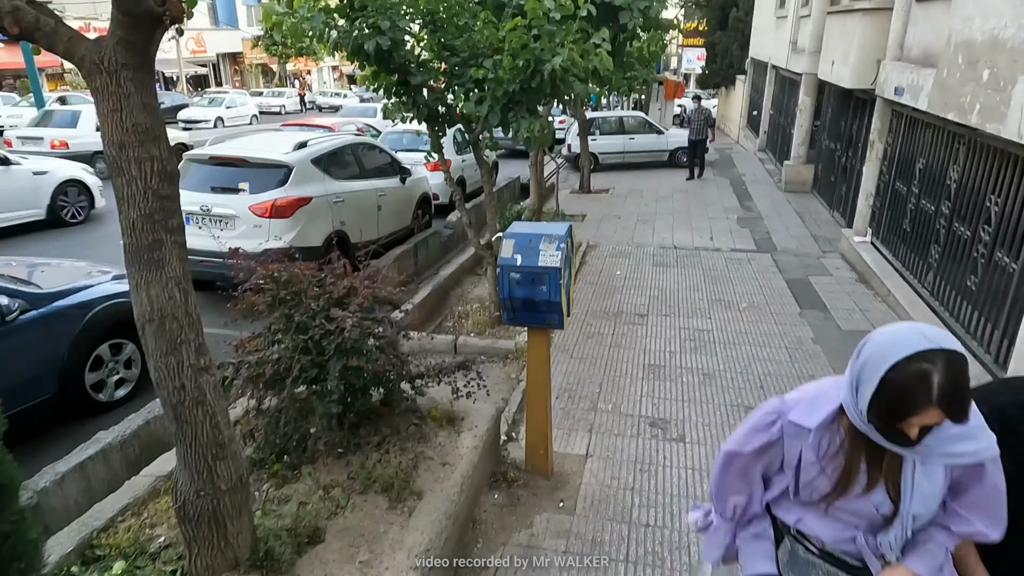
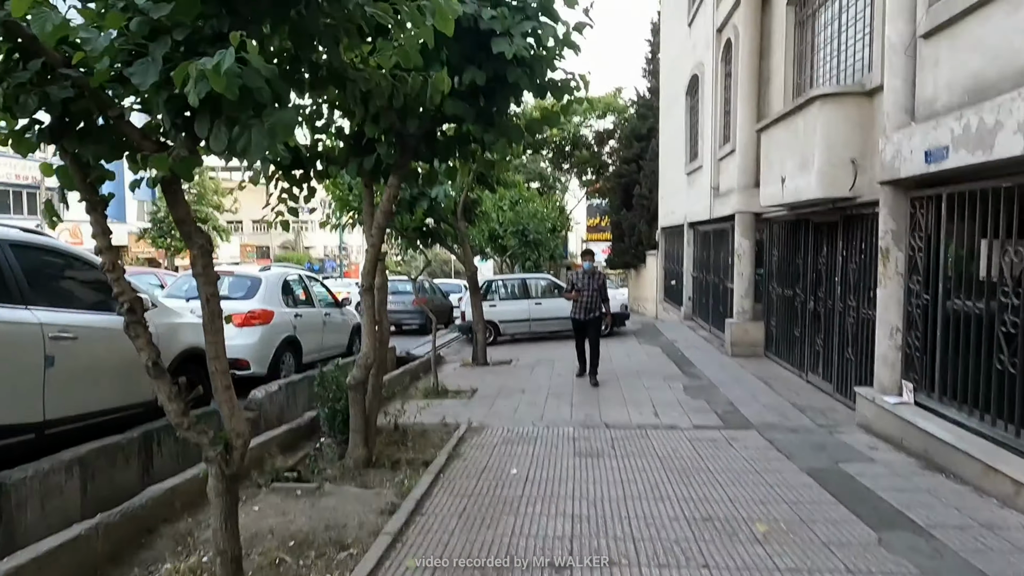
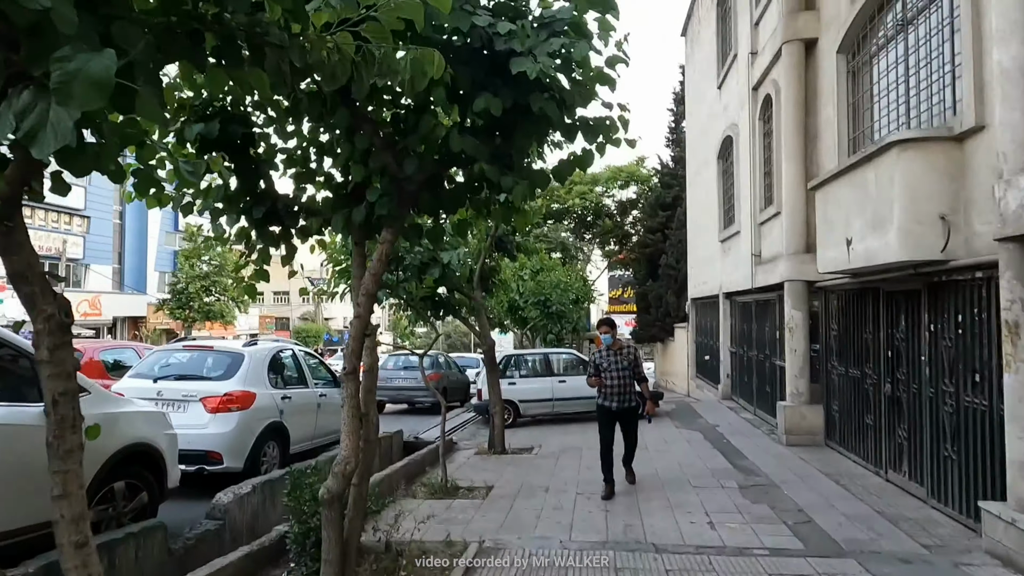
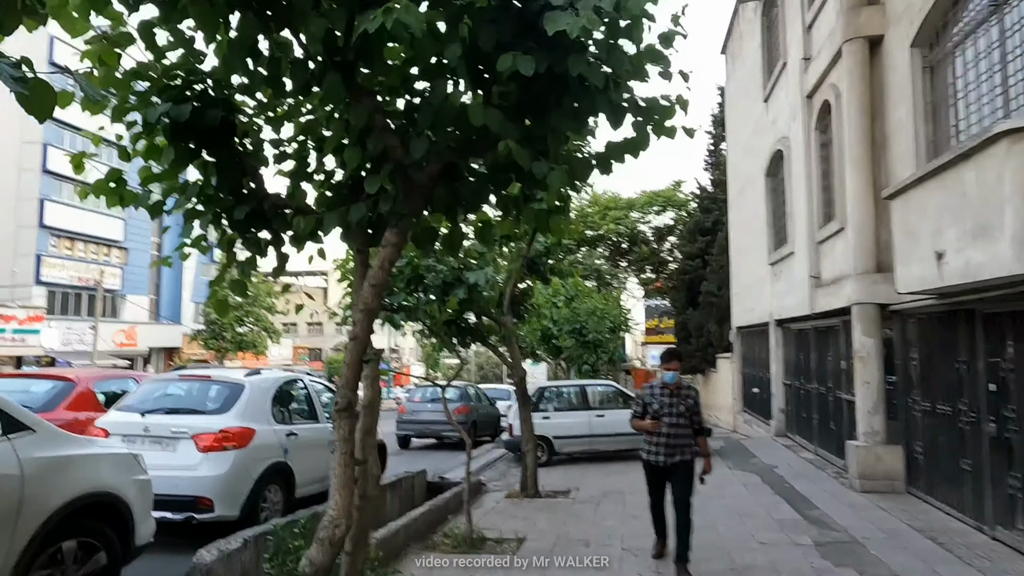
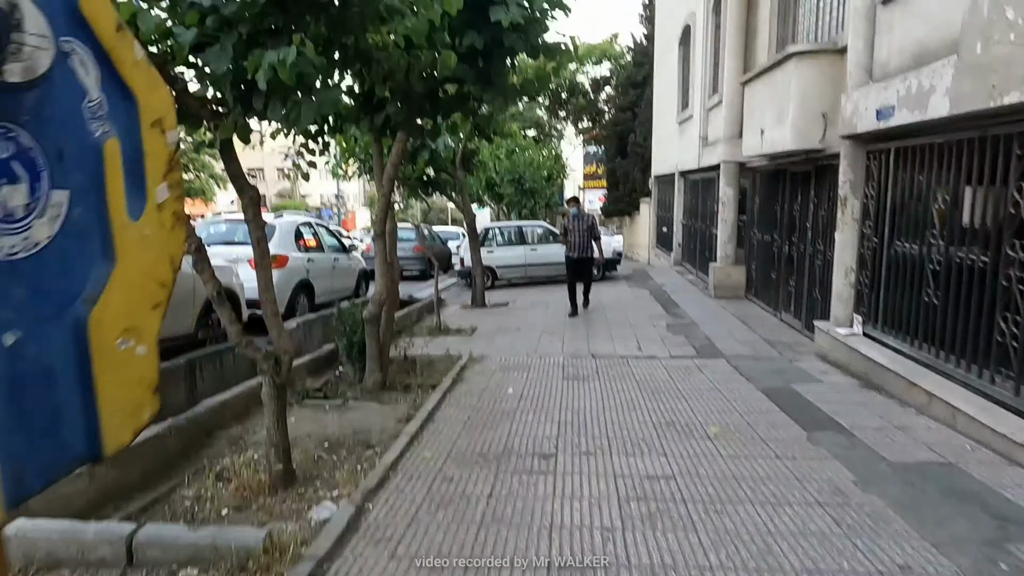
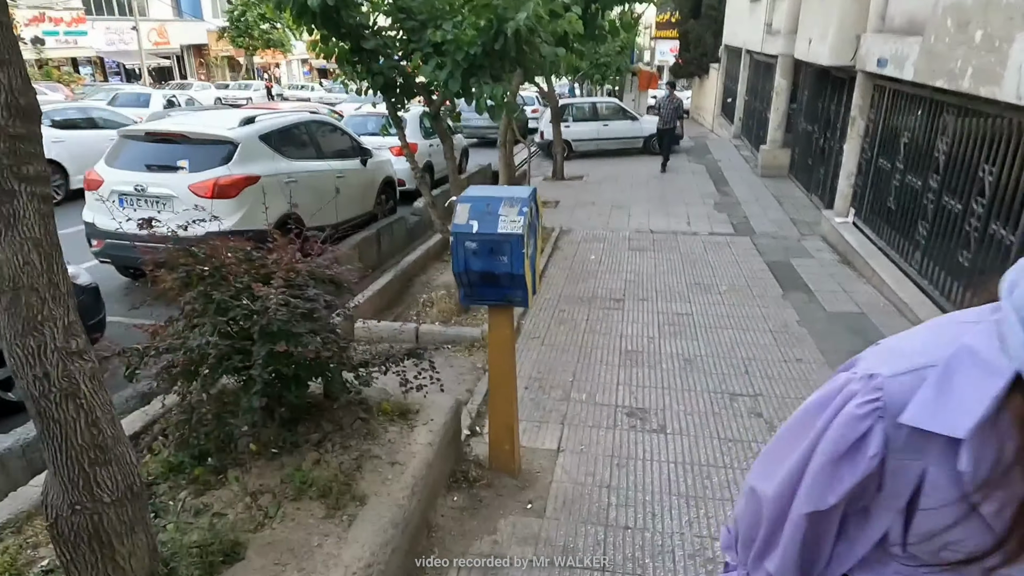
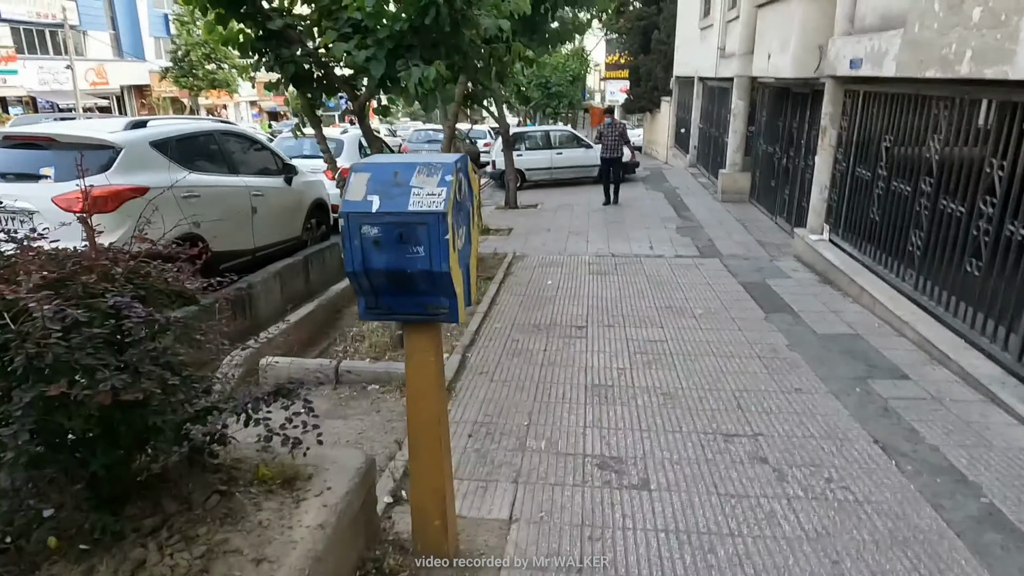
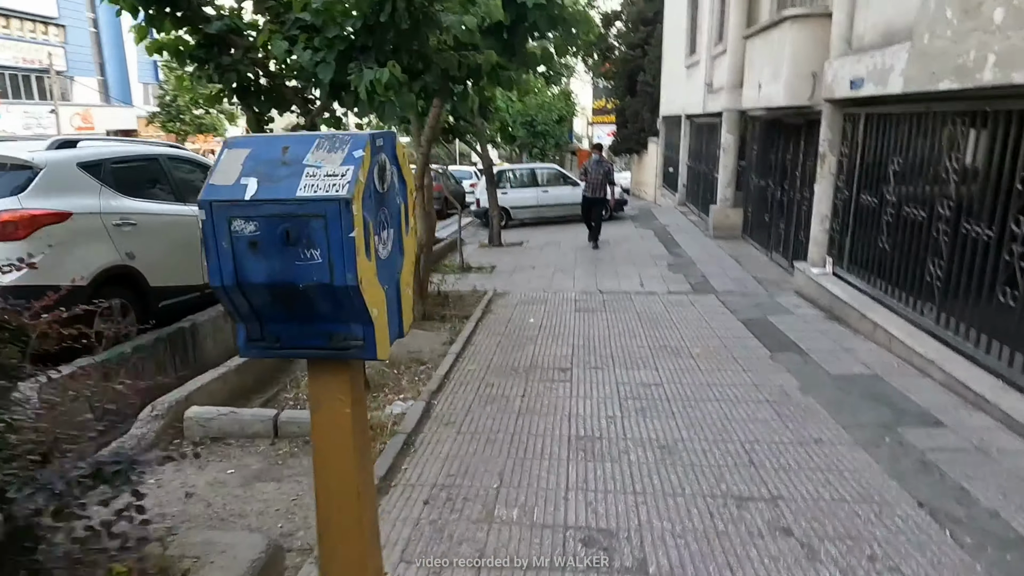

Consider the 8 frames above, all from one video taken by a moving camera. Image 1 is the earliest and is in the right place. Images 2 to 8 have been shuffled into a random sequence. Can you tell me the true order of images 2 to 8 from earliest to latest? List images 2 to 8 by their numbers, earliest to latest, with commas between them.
6, 7, 8, 5, 2, 3, 4
